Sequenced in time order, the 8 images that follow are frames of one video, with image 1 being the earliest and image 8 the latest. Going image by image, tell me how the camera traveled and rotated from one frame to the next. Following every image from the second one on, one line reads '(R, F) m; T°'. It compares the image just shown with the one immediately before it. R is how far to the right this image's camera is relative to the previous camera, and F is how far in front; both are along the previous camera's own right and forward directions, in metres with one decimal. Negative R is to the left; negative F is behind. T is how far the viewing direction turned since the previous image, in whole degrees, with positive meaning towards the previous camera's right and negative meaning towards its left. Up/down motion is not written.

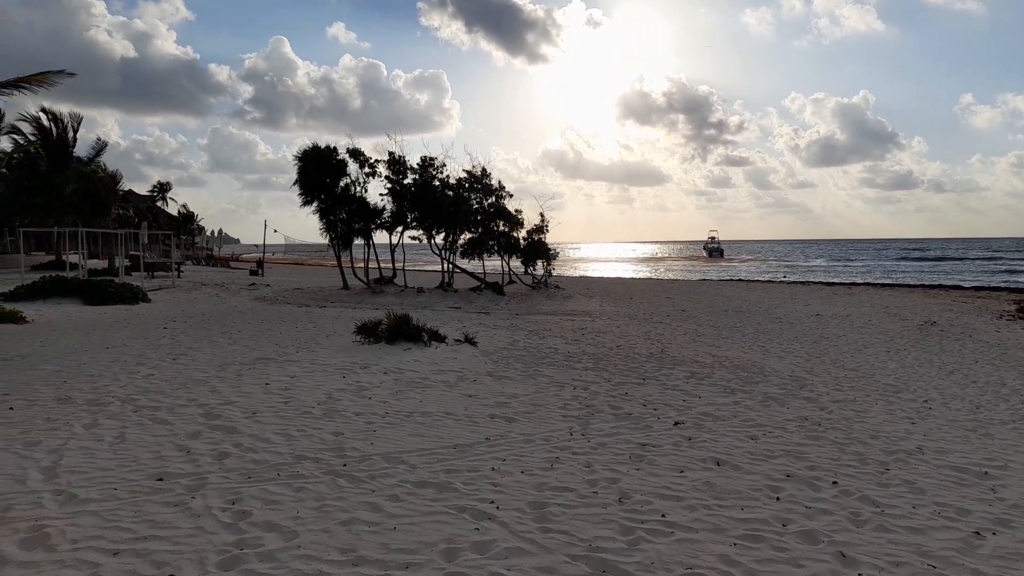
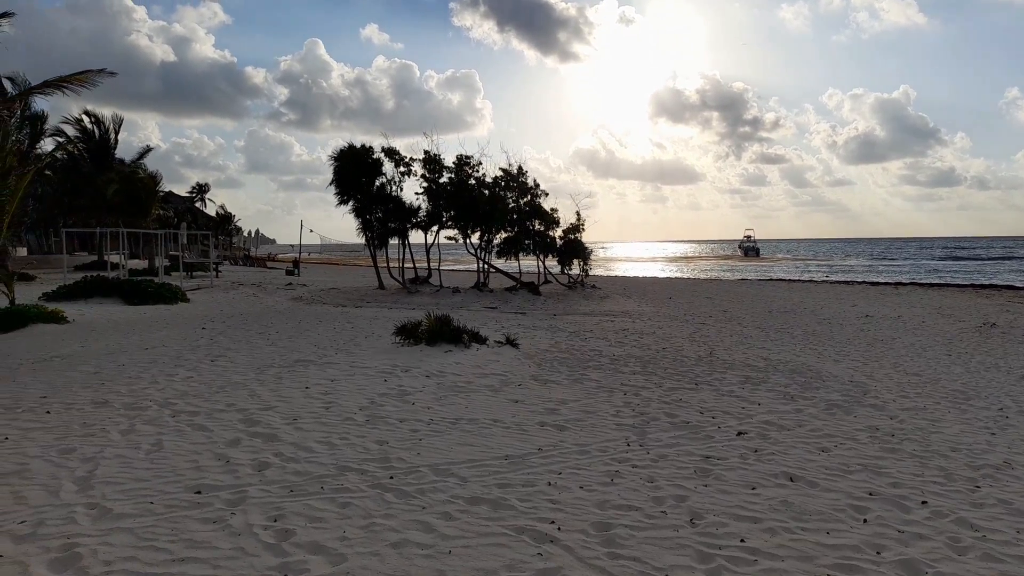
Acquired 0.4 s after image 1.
(-0.2, +0.3) m; -3°
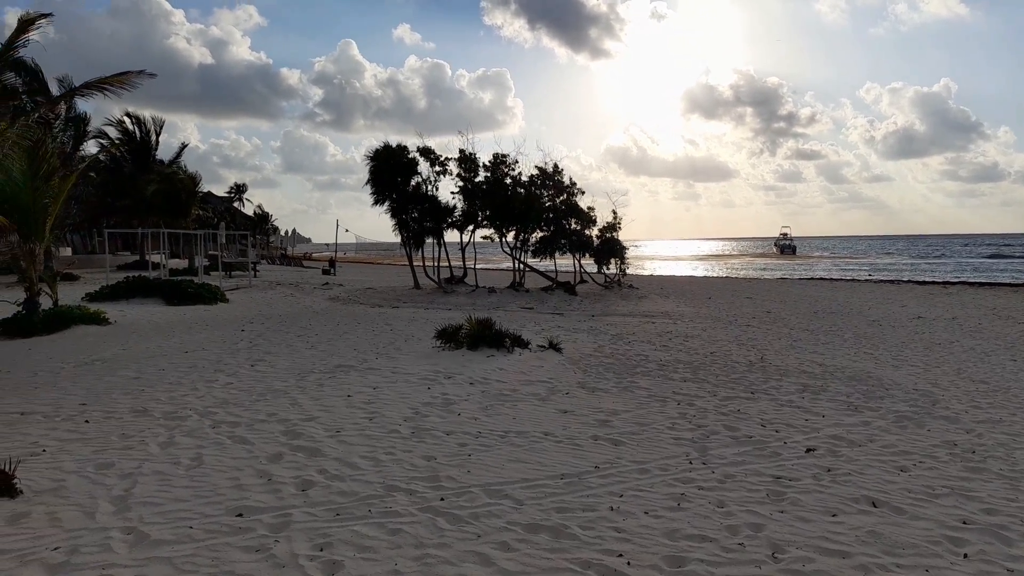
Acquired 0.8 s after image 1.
(-0.2, +0.3) m; -3°
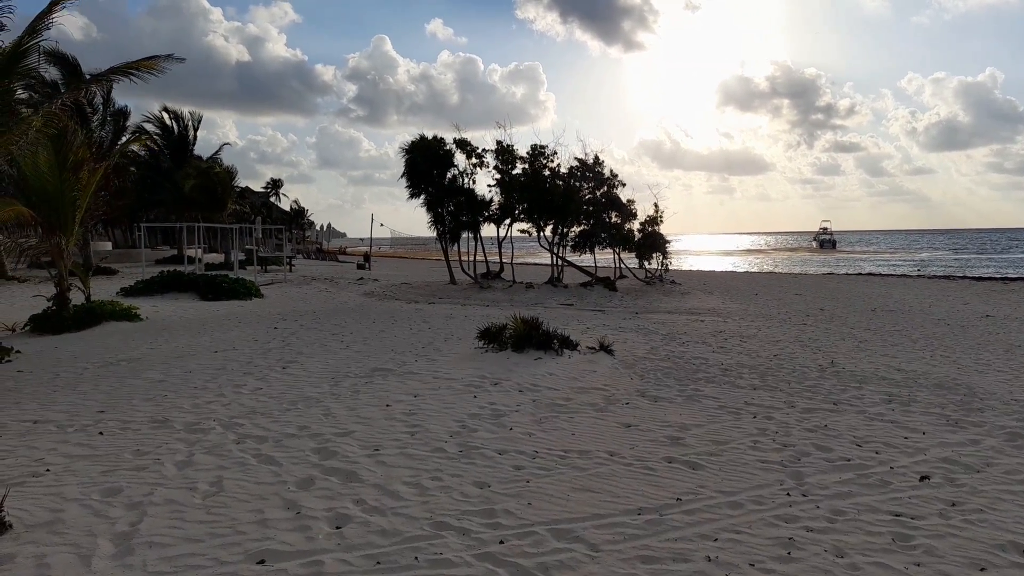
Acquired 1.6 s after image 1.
(-0.2, +0.7) m; -3°
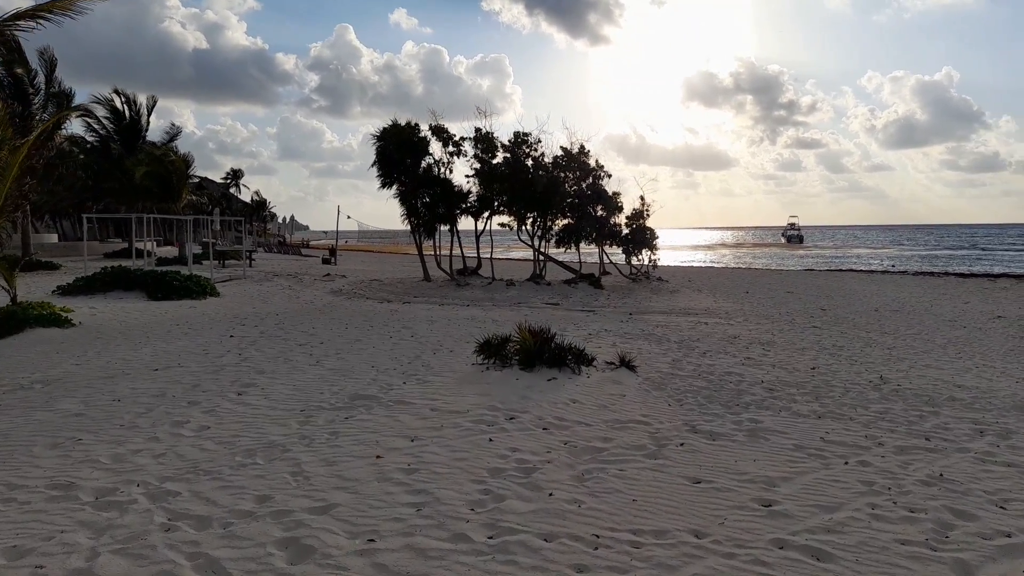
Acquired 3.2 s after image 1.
(-0.4, +1.4) m; +3°
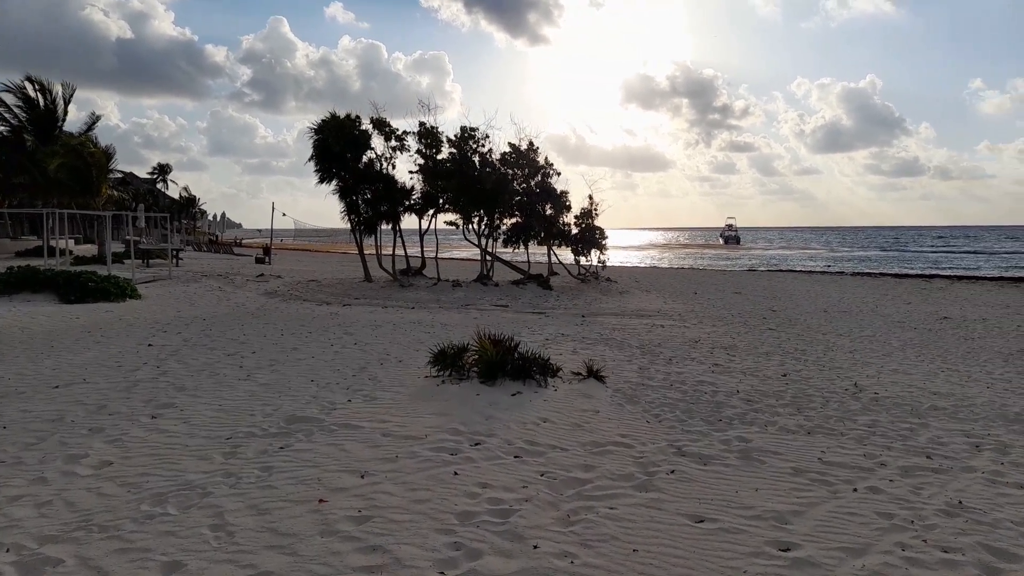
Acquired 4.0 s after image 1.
(-0.2, +0.7) m; +5°
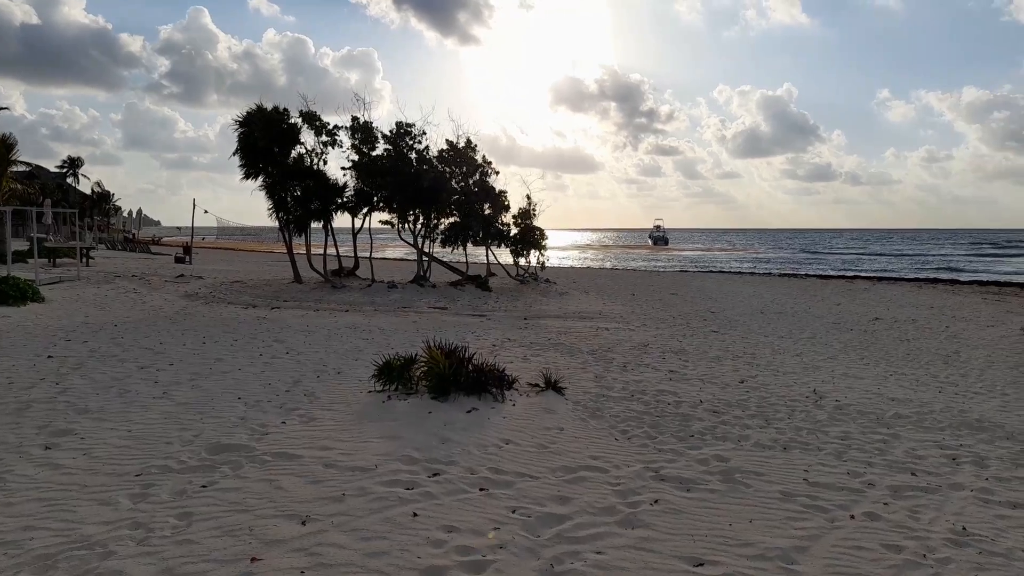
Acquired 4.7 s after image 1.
(-0.2, +0.5) m; +6°
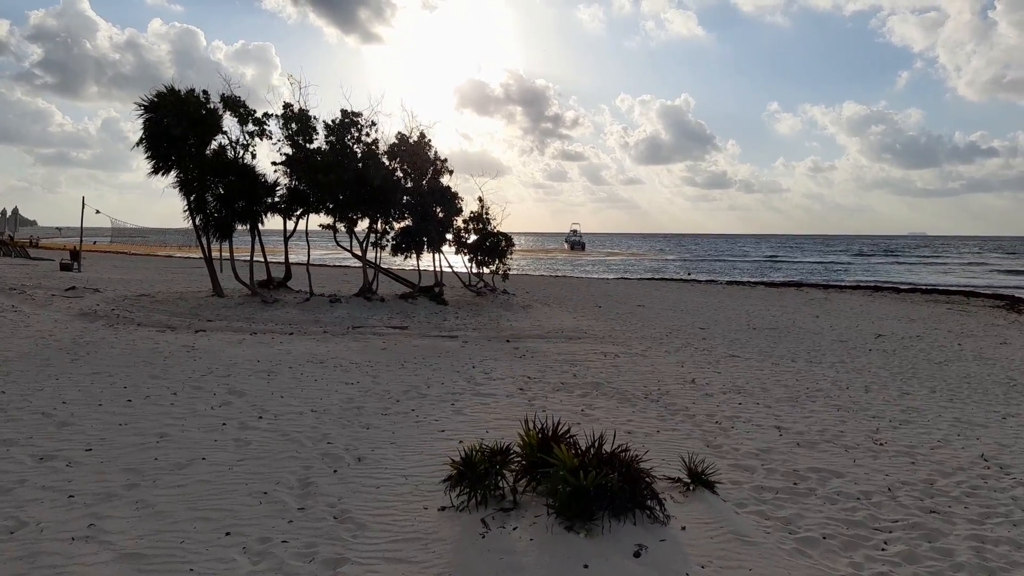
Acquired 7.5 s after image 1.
(-1.3, +2.3) m; +7°
